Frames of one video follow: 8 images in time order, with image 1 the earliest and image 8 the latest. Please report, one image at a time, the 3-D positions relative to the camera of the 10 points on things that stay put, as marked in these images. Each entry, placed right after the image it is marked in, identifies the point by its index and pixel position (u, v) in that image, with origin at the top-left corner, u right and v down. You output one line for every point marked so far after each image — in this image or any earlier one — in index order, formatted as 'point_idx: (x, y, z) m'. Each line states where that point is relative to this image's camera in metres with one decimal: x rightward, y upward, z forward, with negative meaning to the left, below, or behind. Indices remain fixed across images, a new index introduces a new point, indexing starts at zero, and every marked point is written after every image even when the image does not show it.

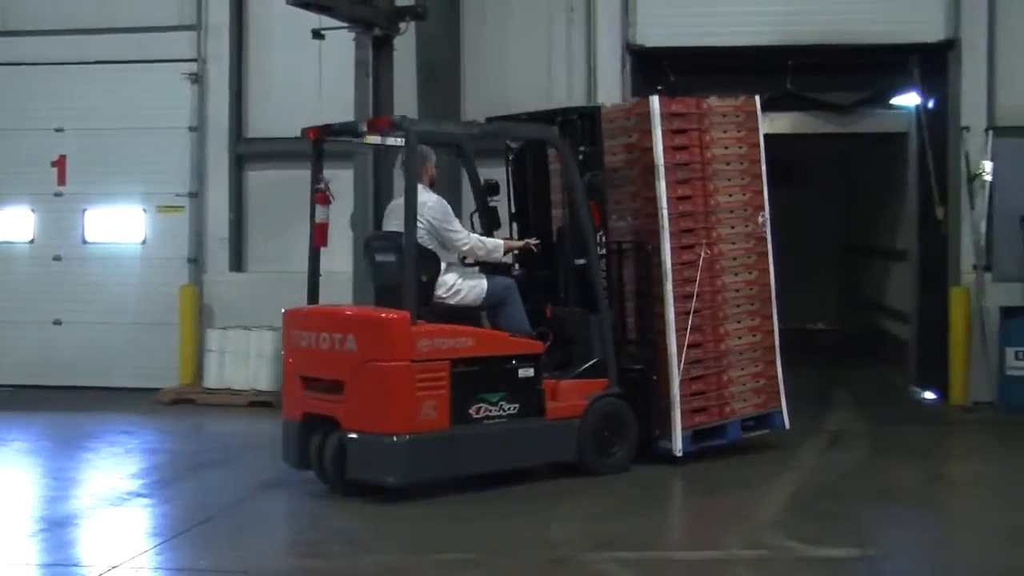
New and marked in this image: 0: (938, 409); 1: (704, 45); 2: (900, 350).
0: (+3.7, -1.1, +10.5) m
1: (+1.7, +2.2, +10.8) m
2: (+3.8, -0.6, +11.6) m
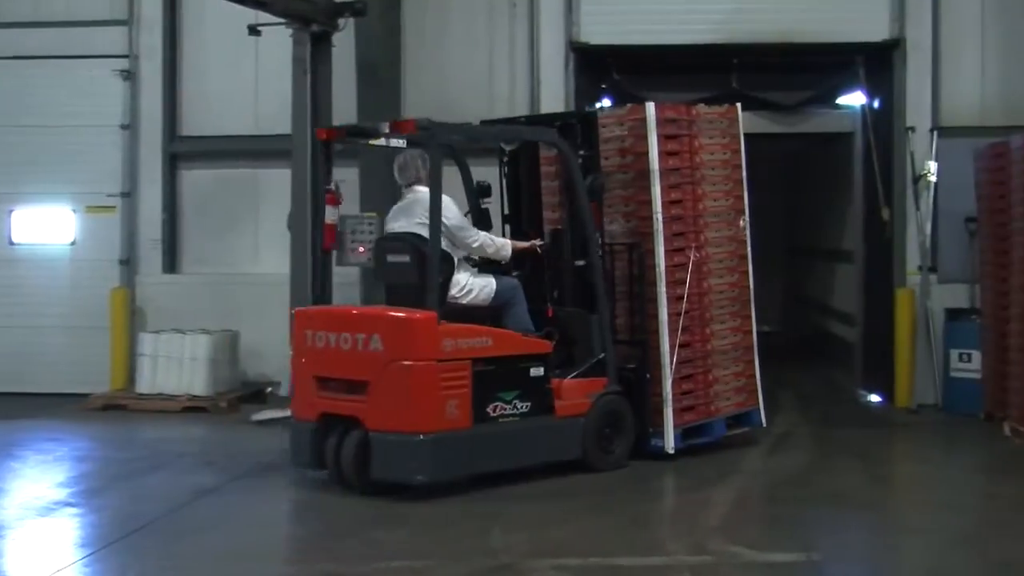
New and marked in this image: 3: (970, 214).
0: (+3.2, -1.1, +10.5) m
1: (+1.2, +2.2, +10.6) m
2: (+3.2, -0.6, +11.5) m
3: (+3.9, +0.6, +10.3) m
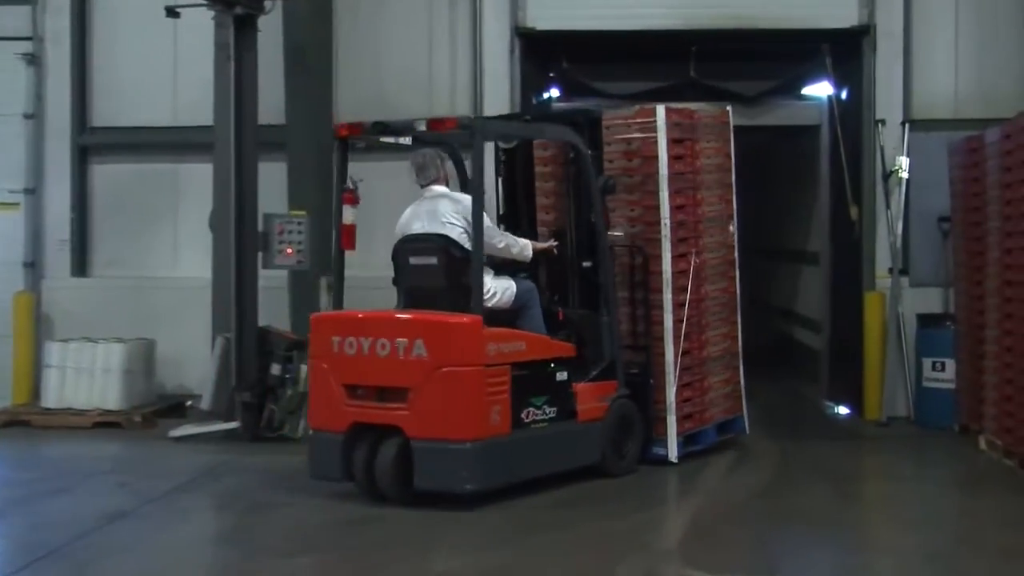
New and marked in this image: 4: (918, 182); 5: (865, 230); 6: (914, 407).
0: (+2.8, -1.1, +9.8) m
1: (+0.7, +2.1, +9.9) m
2: (+2.7, -0.6, +10.8) m
3: (+3.5, +0.6, +9.6) m
4: (+3.2, +0.8, +9.6) m
5: (+2.8, +0.5, +9.7) m
6: (+3.3, -1.0, +9.8) m
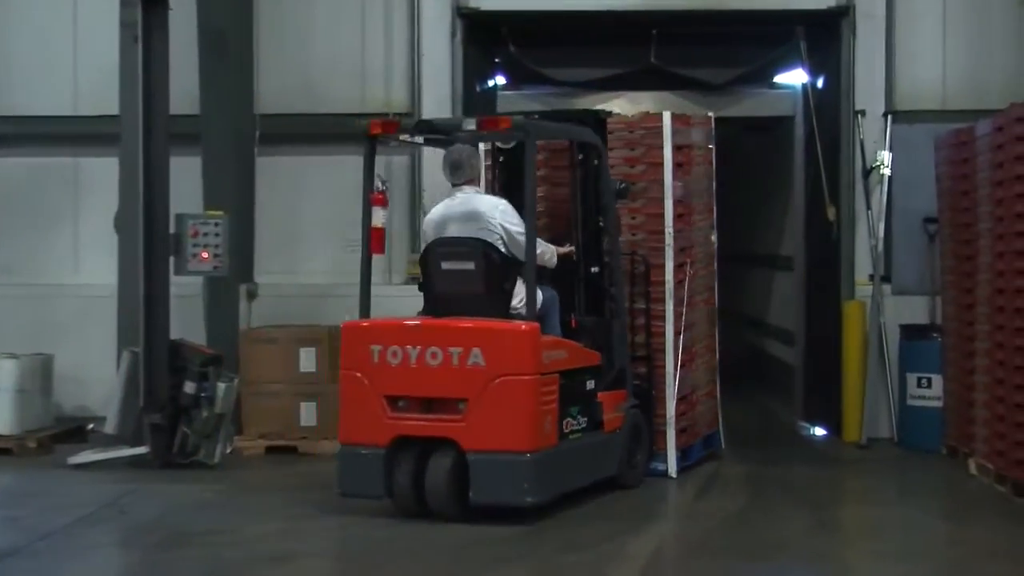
0: (+2.3, -1.2, +8.8) m
1: (+0.3, +2.1, +8.8) m
2: (+2.2, -0.7, +9.9) m
3: (+3.0, +0.5, +8.7) m
4: (+2.8, +0.8, +8.7) m
5: (+2.4, +0.4, +8.8) m
6: (+2.8, -1.0, +8.9) m
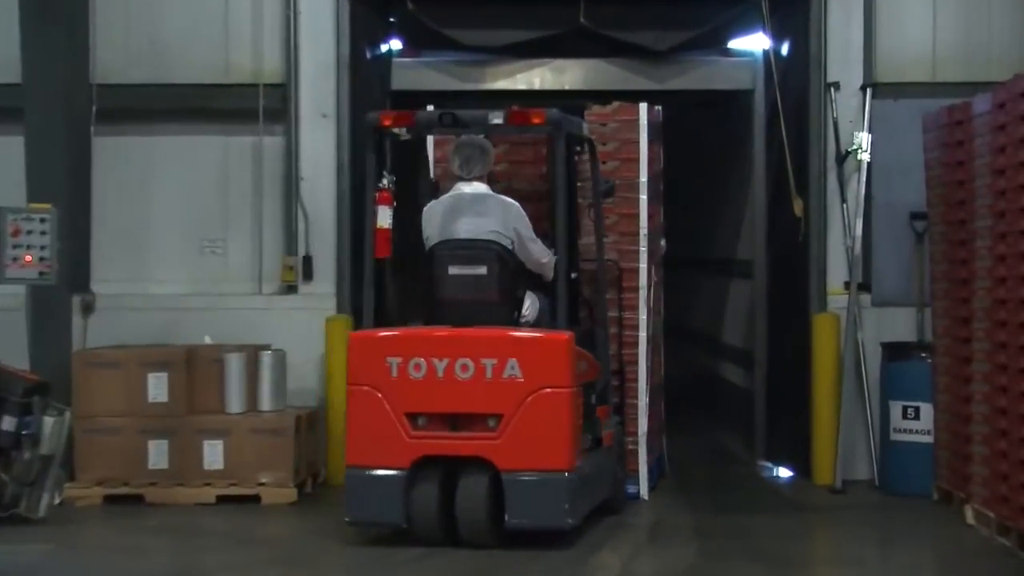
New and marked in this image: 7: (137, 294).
0: (+1.7, -1.2, +7.3) m
1: (-0.3, +2.0, +7.1) m
2: (+1.6, -0.8, +8.3) m
3: (+2.4, +0.5, +7.2) m
4: (+2.2, +0.7, +7.2) m
5: (+1.8, +0.4, +7.2) m
6: (+2.2, -1.1, +7.3) m
7: (-2.5, 0.0, +8.0) m
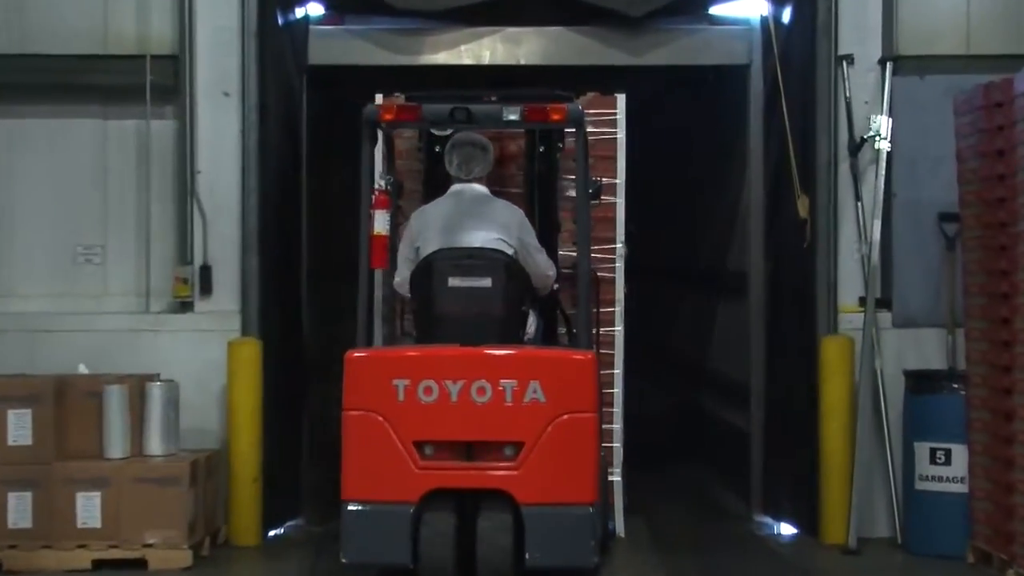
0: (+1.4, -1.3, +6.0) m
1: (-0.6, +1.9, +5.8) m
2: (+1.2, -0.9, +7.0) m
3: (+2.1, +0.4, +6.0) m
4: (+1.9, +0.6, +5.9) m
5: (+1.5, +0.3, +5.9) m
6: (+1.9, -1.2, +6.0) m
7: (-2.8, -0.1, +6.5) m
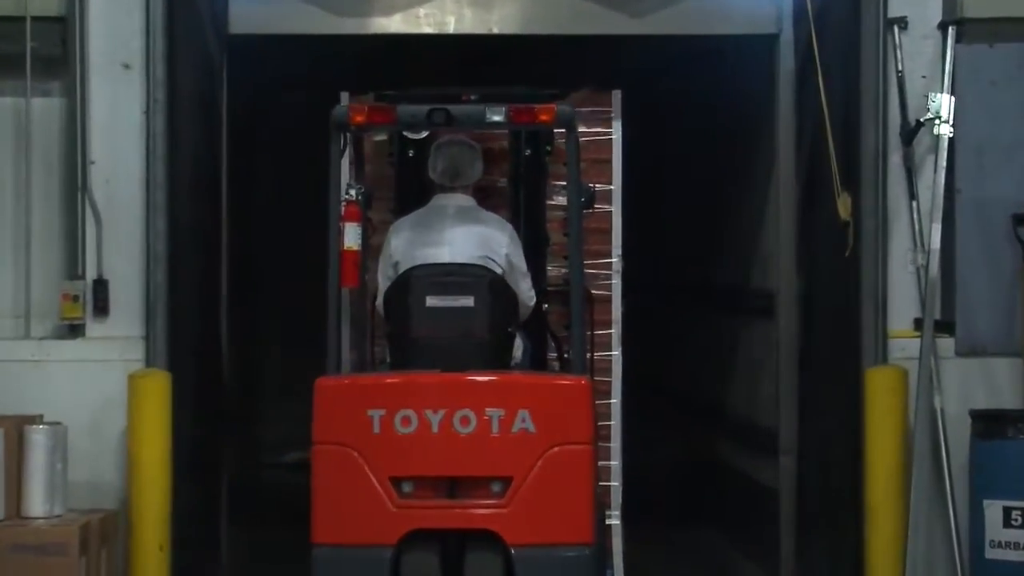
0: (+1.3, -1.4, +4.8) m
1: (-0.7, +1.8, +4.6) m
2: (+1.1, -1.0, +5.8) m
3: (+2.0, +0.3, +4.8) m
4: (+1.8, +0.6, +4.8) m
5: (+1.4, +0.2, +4.8) m
6: (+1.8, -1.3, +4.9) m
7: (-2.9, -0.2, +5.2) m
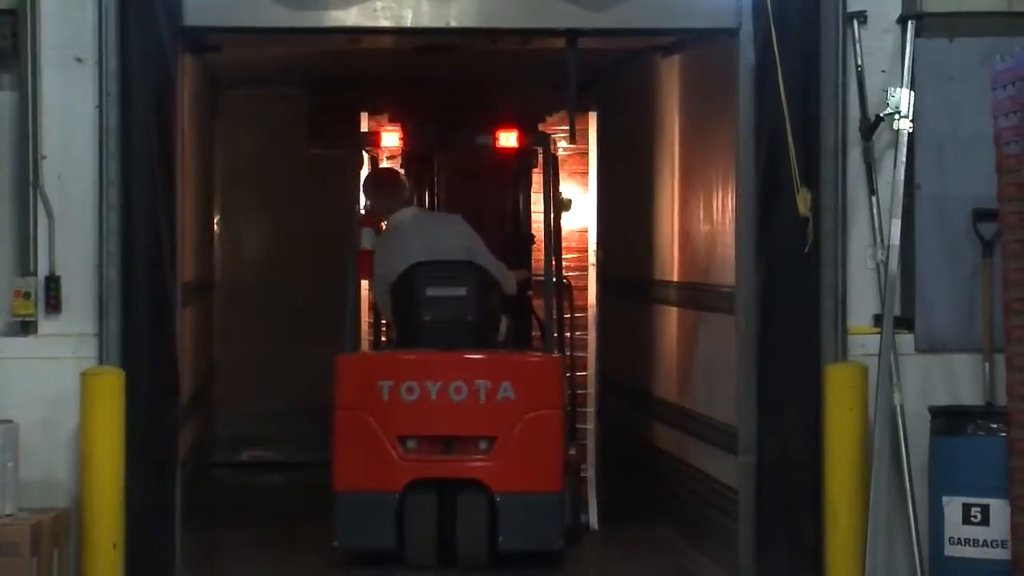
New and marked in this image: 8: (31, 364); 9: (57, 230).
0: (+1.2, -1.4, +4.7) m
1: (-0.9, +1.9, +4.5) m
2: (+0.9, -1.0, +5.8) m
3: (+1.9, +0.3, +4.8) m
4: (+1.7, +0.6, +4.7) m
5: (+1.2, +0.2, +4.7) m
6: (+1.7, -1.2, +4.8) m
7: (-3.1, -0.2, +5.1) m
8: (-2.0, -0.3, +5.0) m
9: (-1.9, +0.3, +5.0) m
